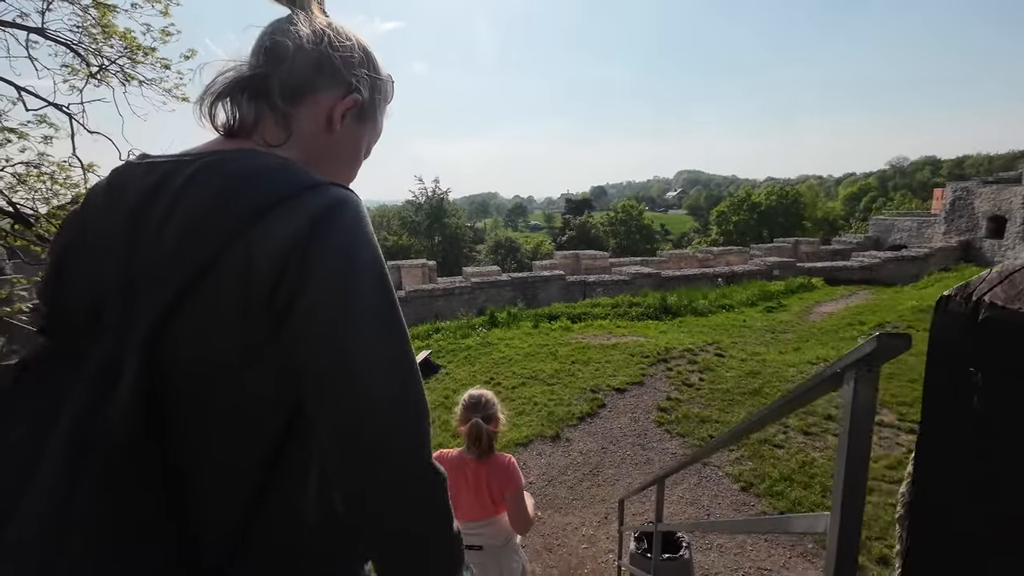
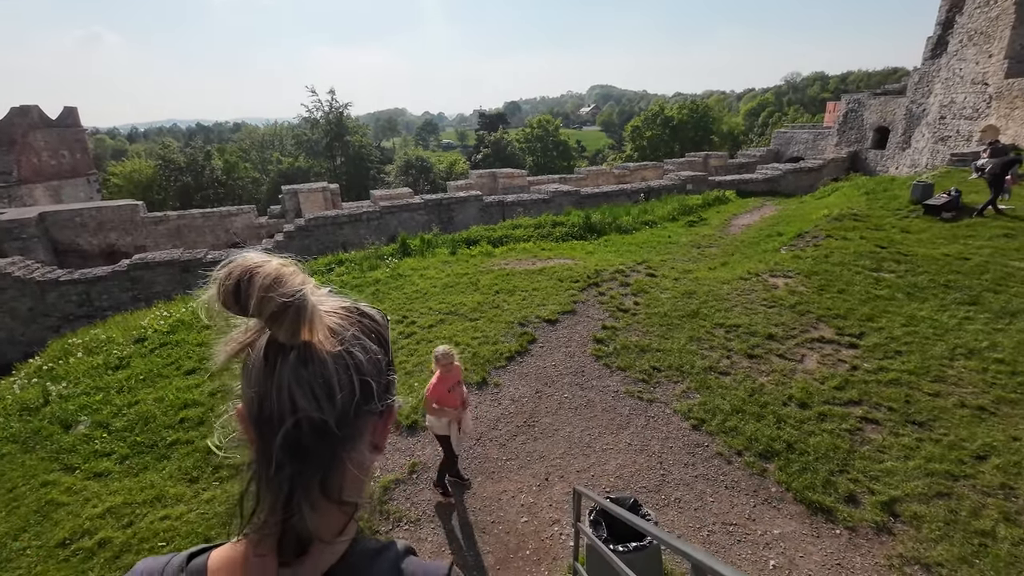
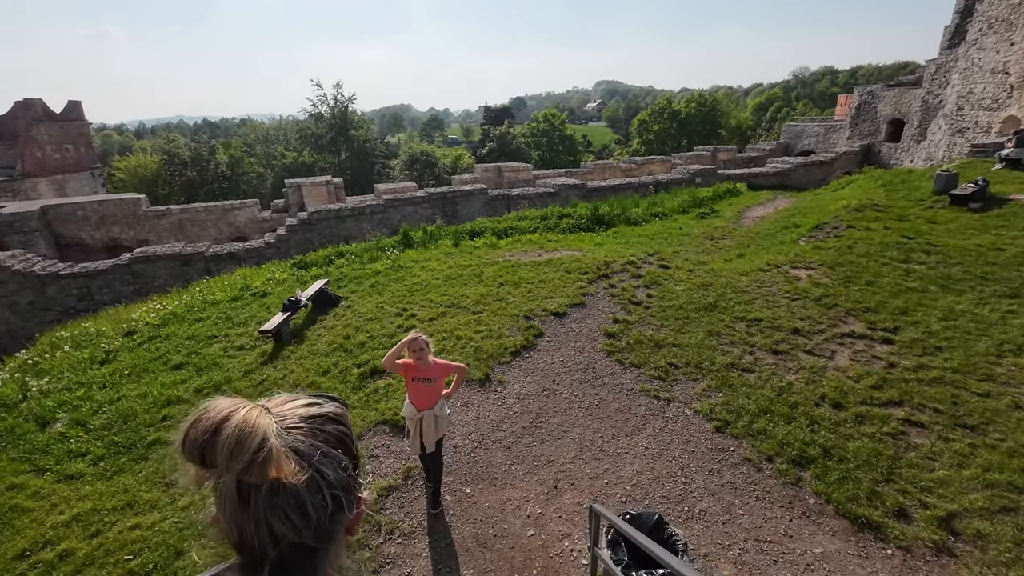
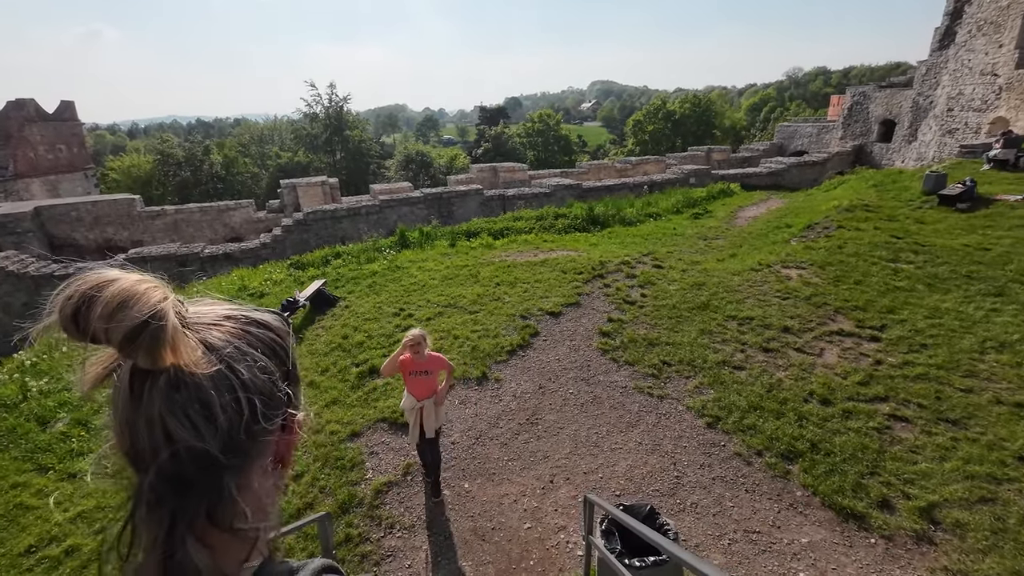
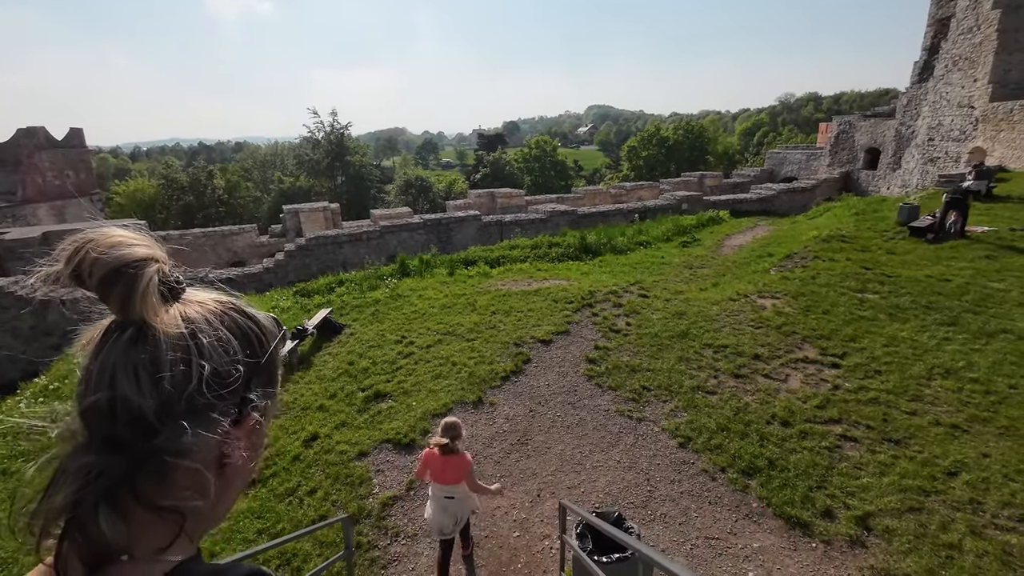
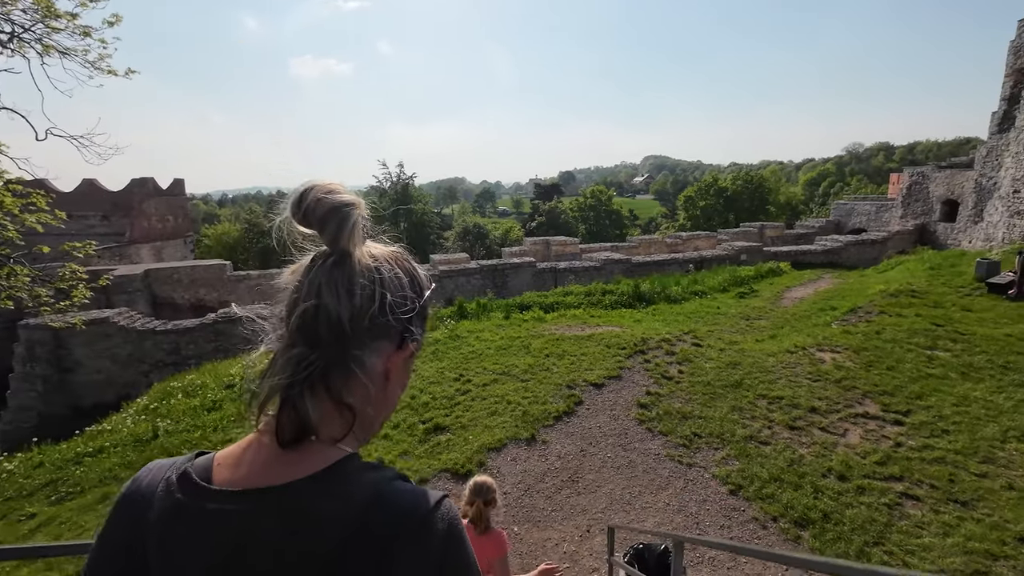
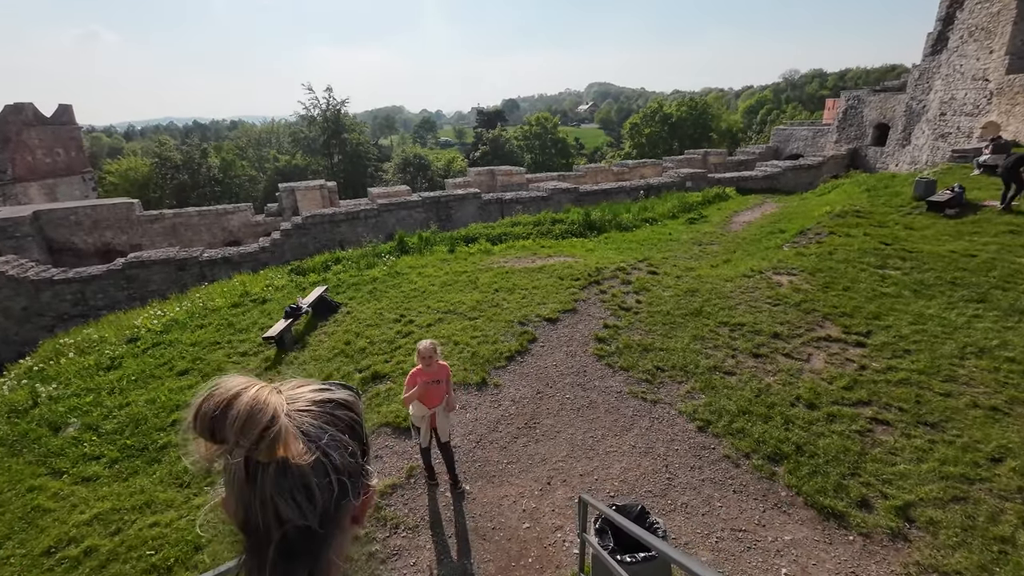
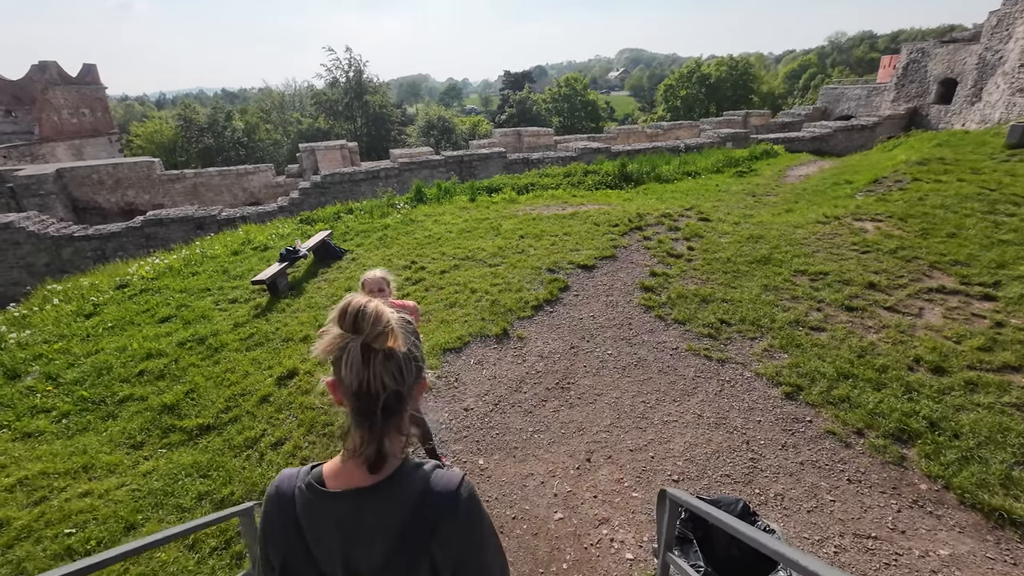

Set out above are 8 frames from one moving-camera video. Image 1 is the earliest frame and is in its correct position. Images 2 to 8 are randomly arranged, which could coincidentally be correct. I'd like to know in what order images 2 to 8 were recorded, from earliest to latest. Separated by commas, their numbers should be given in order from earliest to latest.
6, 5, 2, 7, 4, 3, 8
